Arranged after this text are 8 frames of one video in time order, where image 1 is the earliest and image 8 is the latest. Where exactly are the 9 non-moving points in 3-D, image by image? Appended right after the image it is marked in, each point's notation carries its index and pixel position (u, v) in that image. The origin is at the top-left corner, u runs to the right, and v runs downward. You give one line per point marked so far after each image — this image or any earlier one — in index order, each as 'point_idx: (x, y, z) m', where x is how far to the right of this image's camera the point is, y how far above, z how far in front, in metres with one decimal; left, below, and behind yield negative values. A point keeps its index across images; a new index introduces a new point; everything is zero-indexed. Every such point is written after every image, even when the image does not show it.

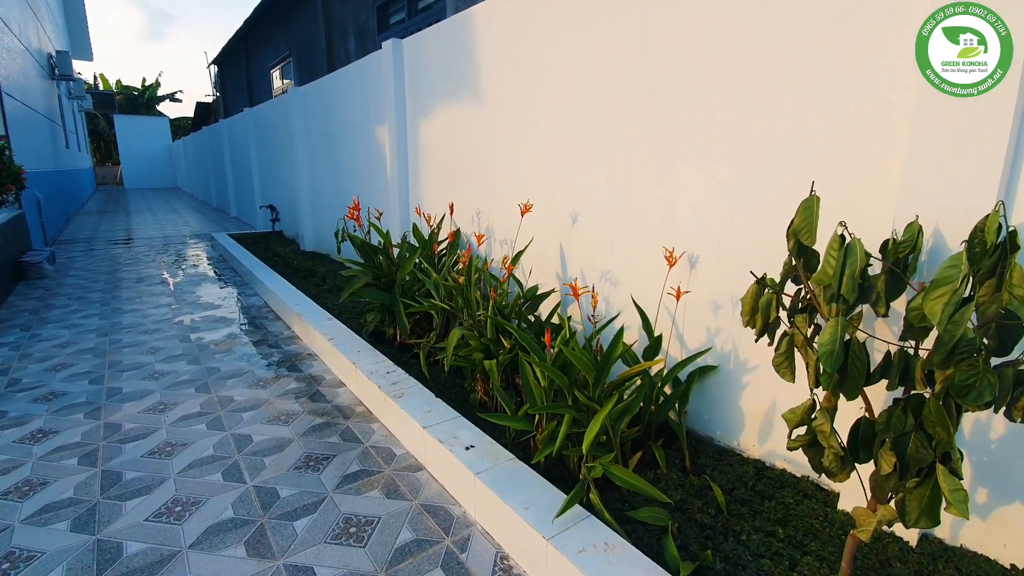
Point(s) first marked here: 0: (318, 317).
0: (-1.4, -0.2, +3.7) m
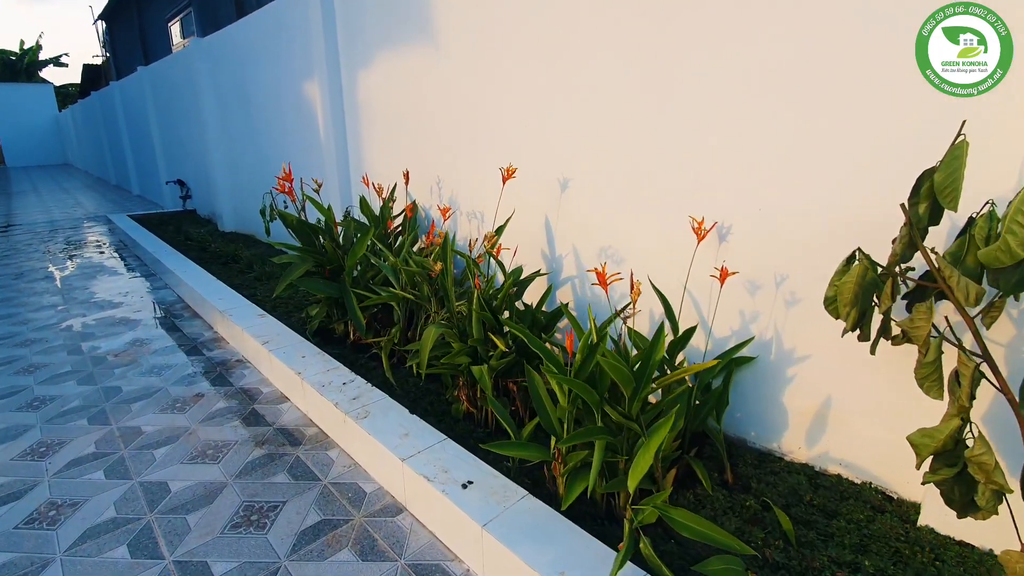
0: (-1.6, -0.2, +3.0) m
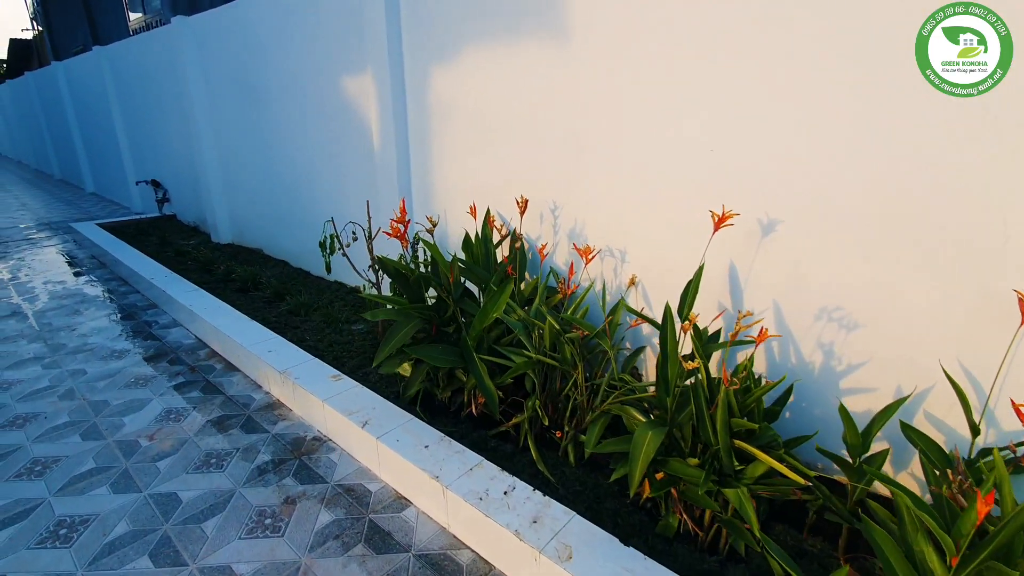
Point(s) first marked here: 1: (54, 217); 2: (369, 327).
0: (-0.9, -0.4, +2.4) m
1: (-6.2, +1.0, +6.9) m
2: (-0.9, -0.2, +3.1) m
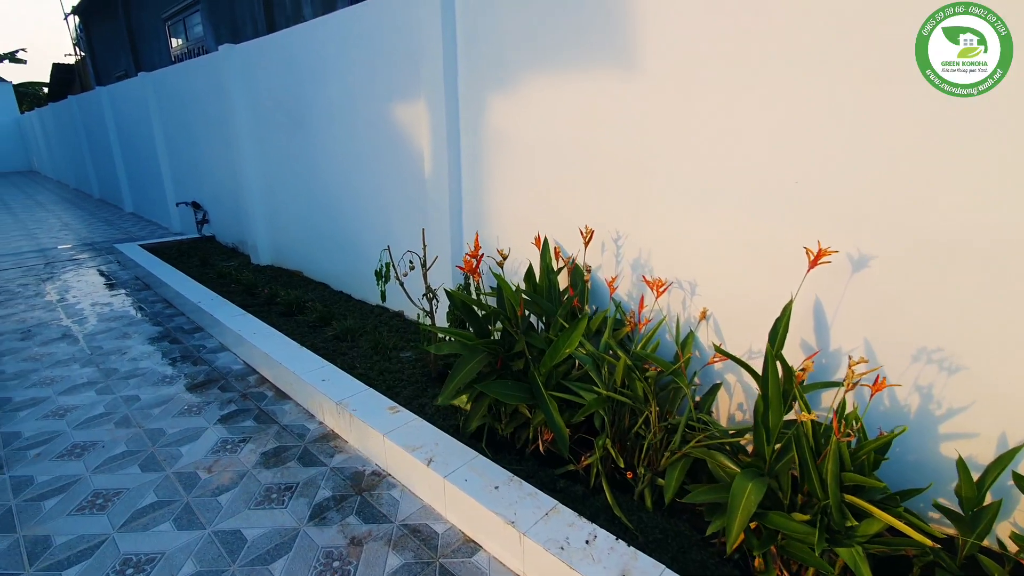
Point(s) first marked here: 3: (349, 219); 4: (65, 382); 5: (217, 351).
0: (-0.6, -0.6, +2.4) m
1: (-5.8, +0.7, +7.0) m
2: (-0.6, -0.4, +3.0) m
3: (-1.3, +0.5, +3.9) m
4: (-2.7, -0.6, +3.0) m
5: (-2.0, -0.4, +3.4) m
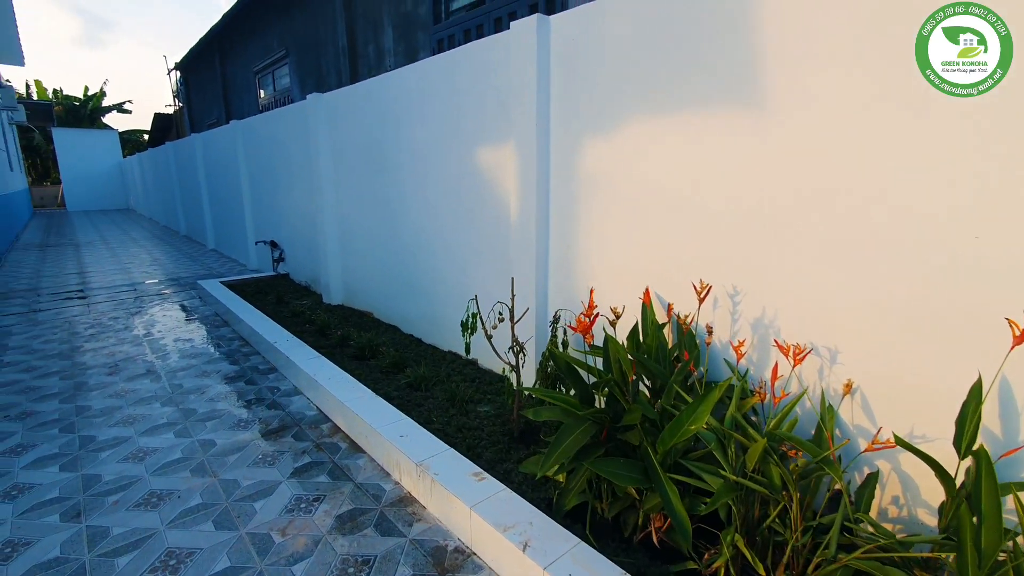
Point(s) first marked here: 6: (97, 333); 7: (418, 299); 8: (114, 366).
0: (-0.2, -0.8, +2.2) m
1: (-4.8, +0.2, +7.4) m
2: (-0.1, -0.7, +2.8) m
3: (-0.7, +0.2, +3.9) m
4: (-2.2, -0.8, +3.0) m
5: (-1.5, -0.7, +3.4) m
6: (-3.9, -0.4, +4.7) m
7: (-0.8, -0.1, +4.0) m
8: (-3.1, -0.6, +3.9) m
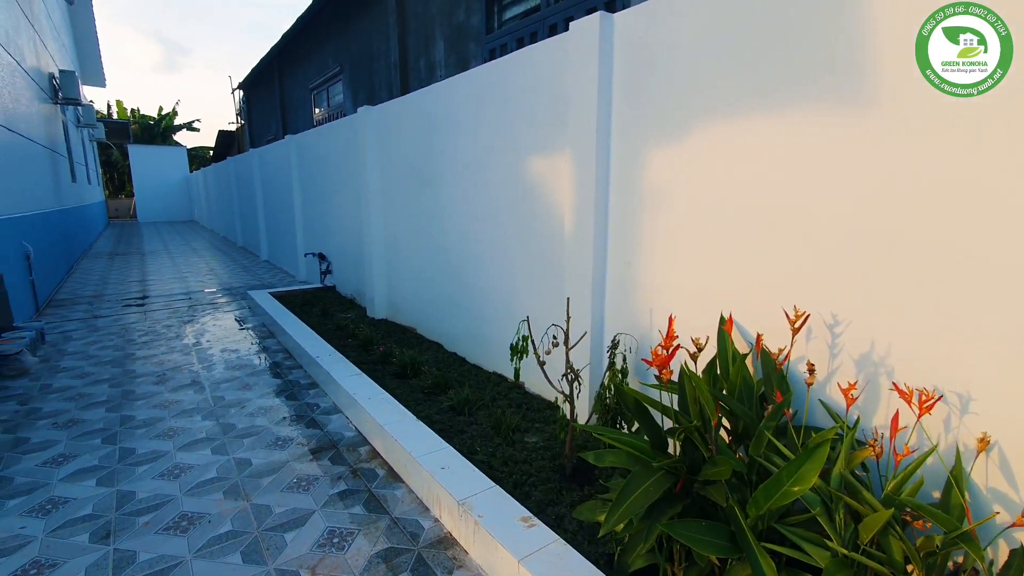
0: (0.0, -0.9, +2.0) m
1: (-4.2, +0.1, +7.6) m
2: (+0.2, -0.8, +2.6) m
3: (-0.3, +0.1, +3.7) m
4: (-1.9, -0.9, +2.9) m
5: (-1.2, -0.8, +3.2) m
6: (-3.5, -0.5, +4.8) m
7: (-0.4, -0.2, +3.8) m
8: (-2.7, -0.7, +3.9) m
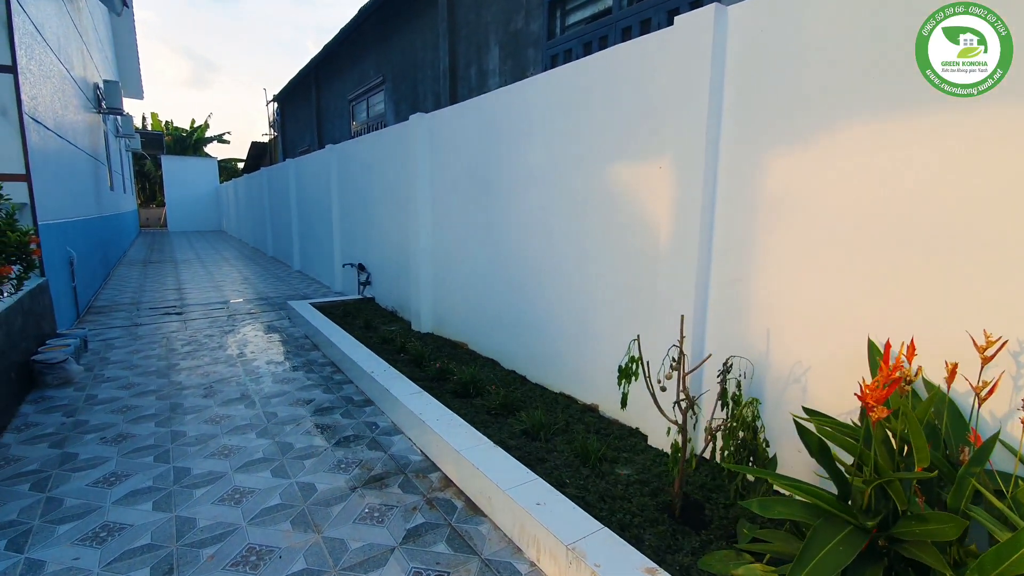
0: (+0.4, -0.9, +1.7) m
1: (-3.6, -0.1, +7.5) m
2: (+0.6, -0.9, +2.3) m
3: (+0.2, 0.0, +3.5) m
4: (-1.5, -0.9, +2.7) m
5: (-0.7, -0.9, +3.0) m
6: (-3.0, -0.6, +4.6) m
7: (+0.1, -0.3, +3.6) m
8: (-2.3, -0.7, +3.7) m
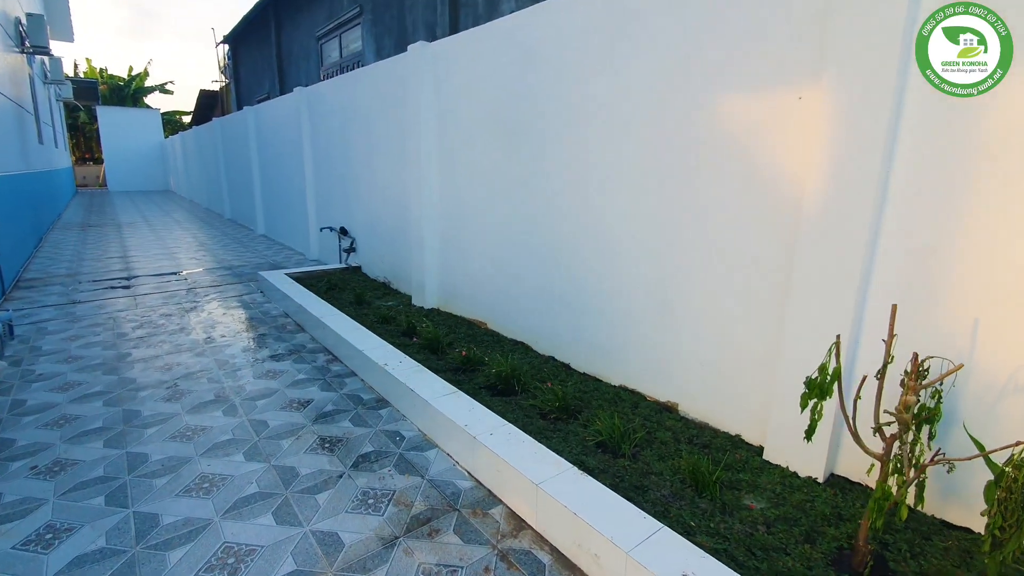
0: (+0.8, -0.9, +1.1) m
1: (-3.6, +0.4, +6.5) m
2: (+0.9, -0.8, +1.8) m
3: (+0.4, +0.1, +2.8) m
4: (-1.2, -0.8, +2.0) m
5: (-0.4, -0.7, +2.4) m
6: (-2.8, -0.4, +3.8) m
7: (+0.3, -0.1, +3.0) m
8: (-2.0, -0.6, +2.9) m
